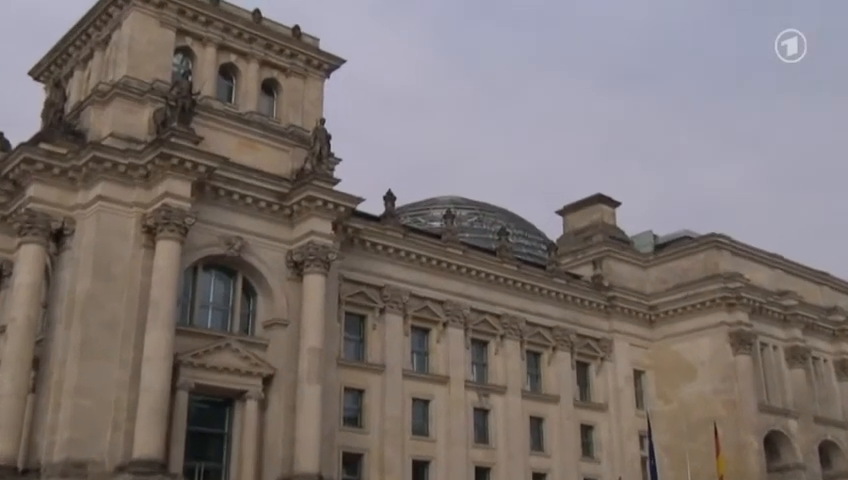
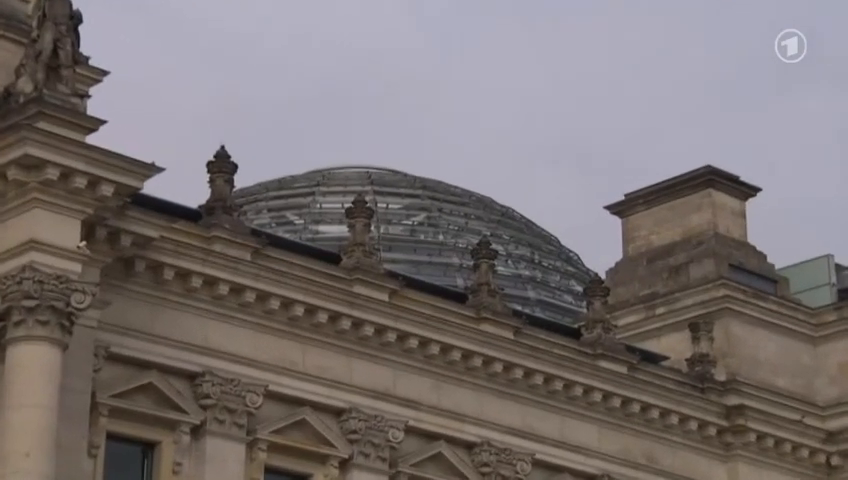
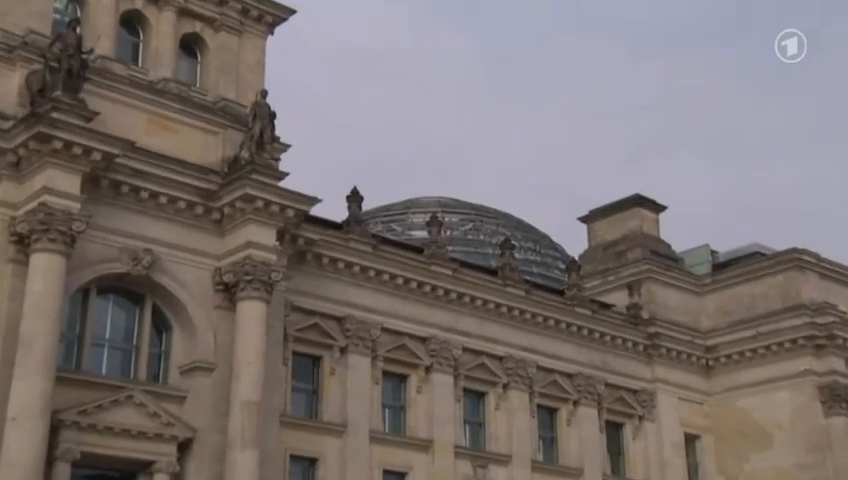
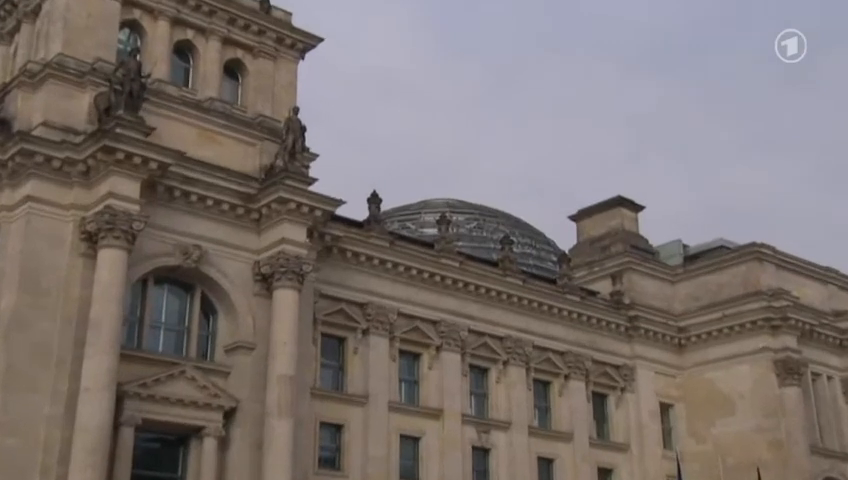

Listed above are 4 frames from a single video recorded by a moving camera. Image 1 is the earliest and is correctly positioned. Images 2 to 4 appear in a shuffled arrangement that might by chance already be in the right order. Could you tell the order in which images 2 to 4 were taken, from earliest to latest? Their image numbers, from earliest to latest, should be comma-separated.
4, 3, 2
